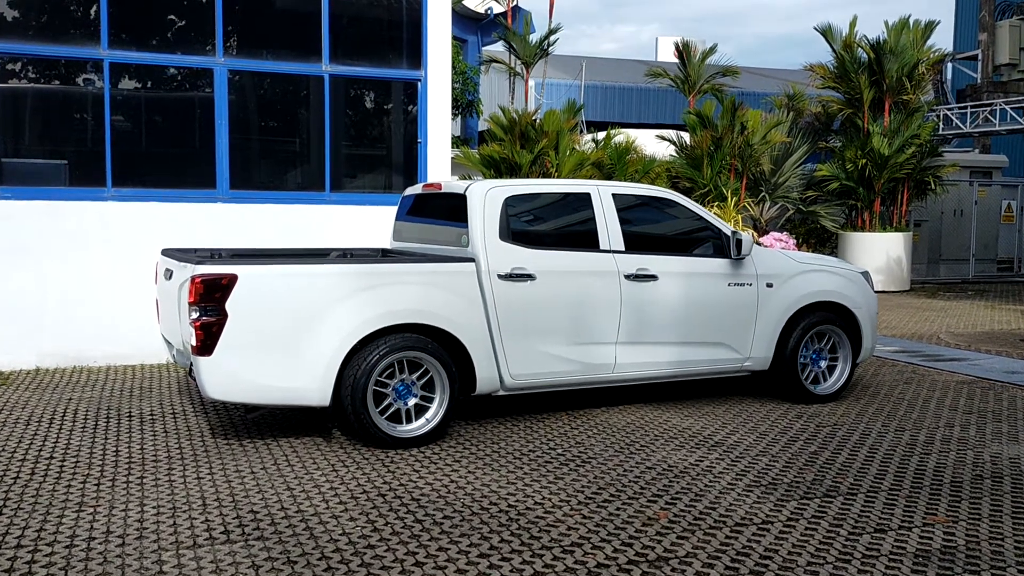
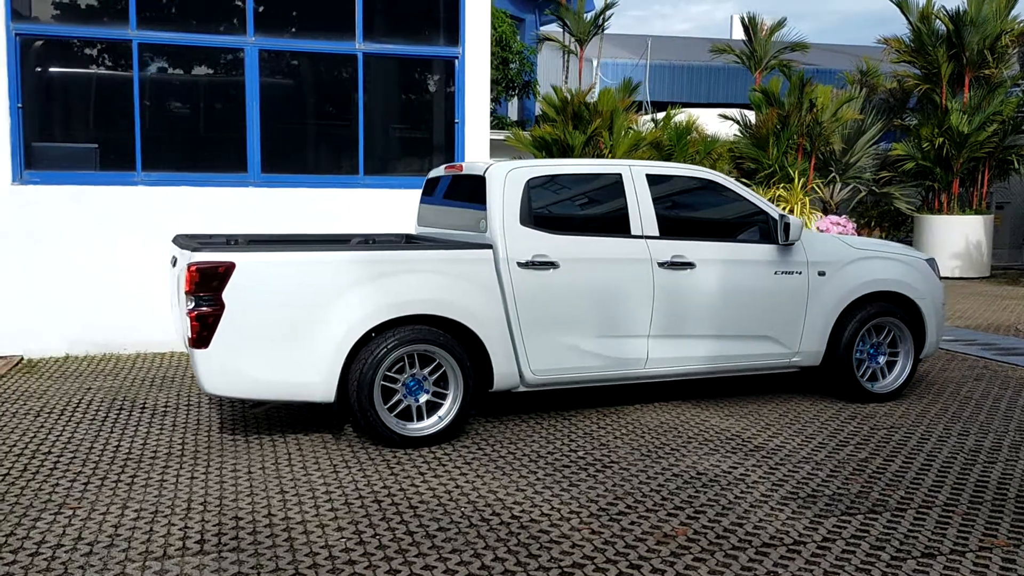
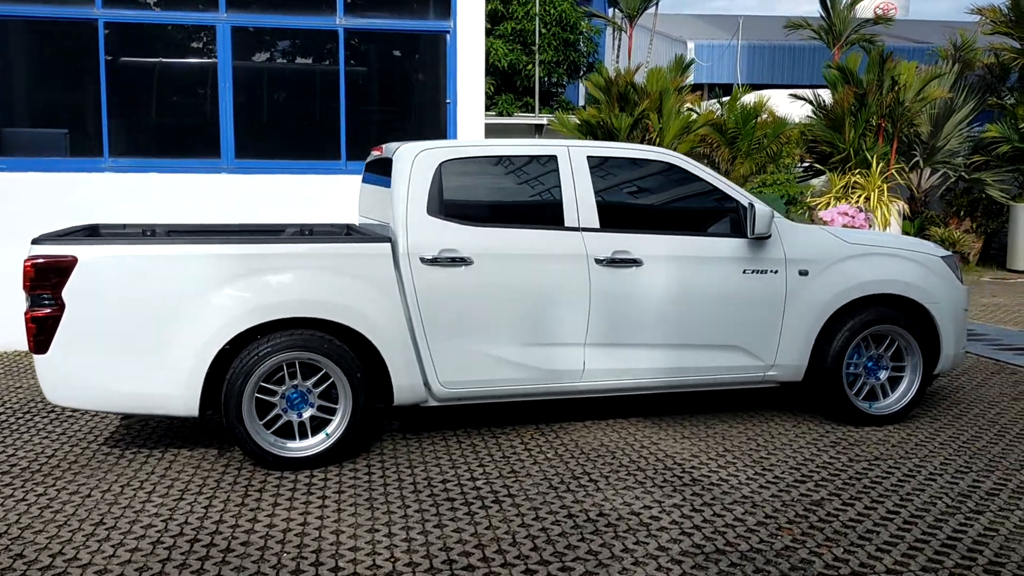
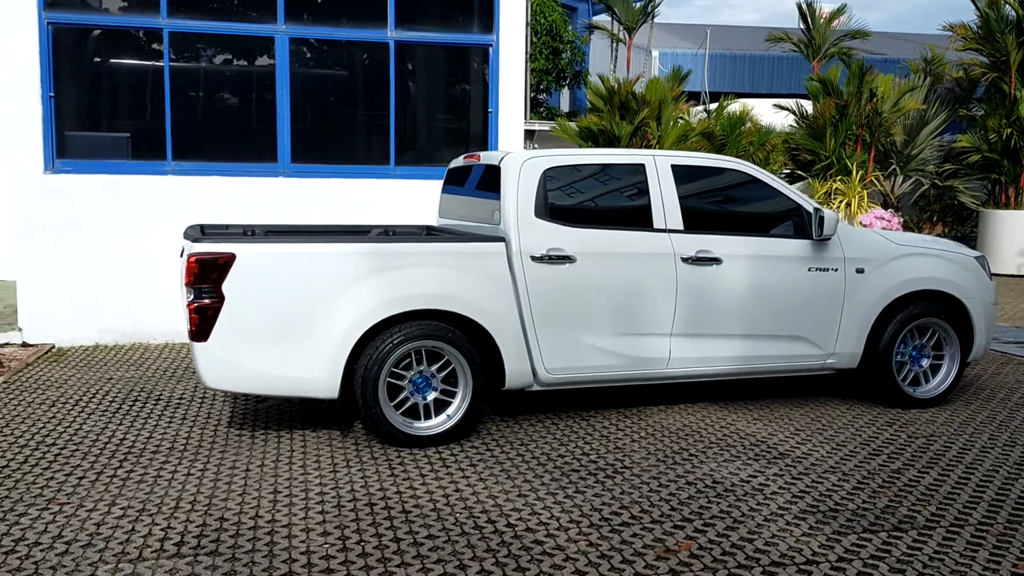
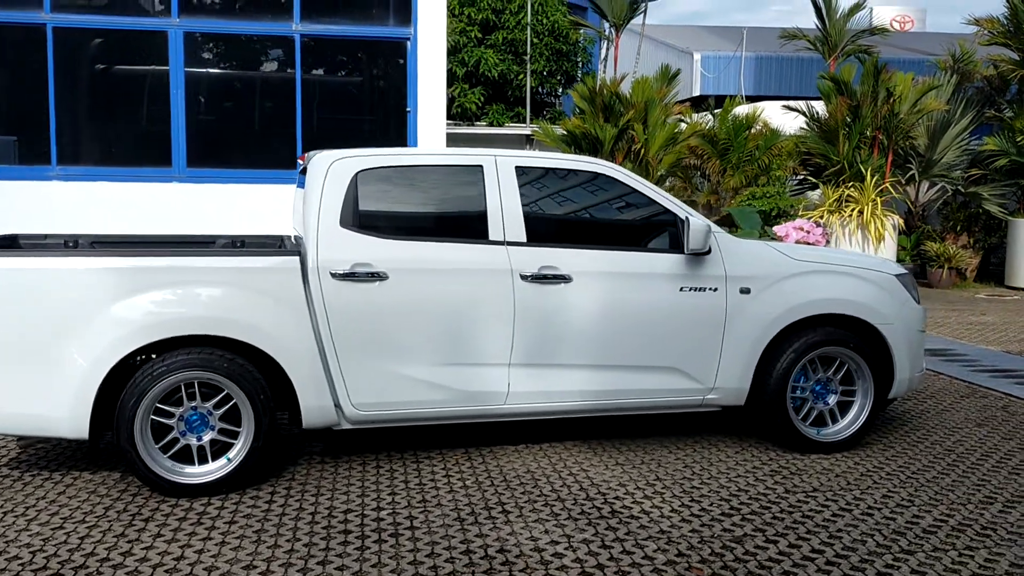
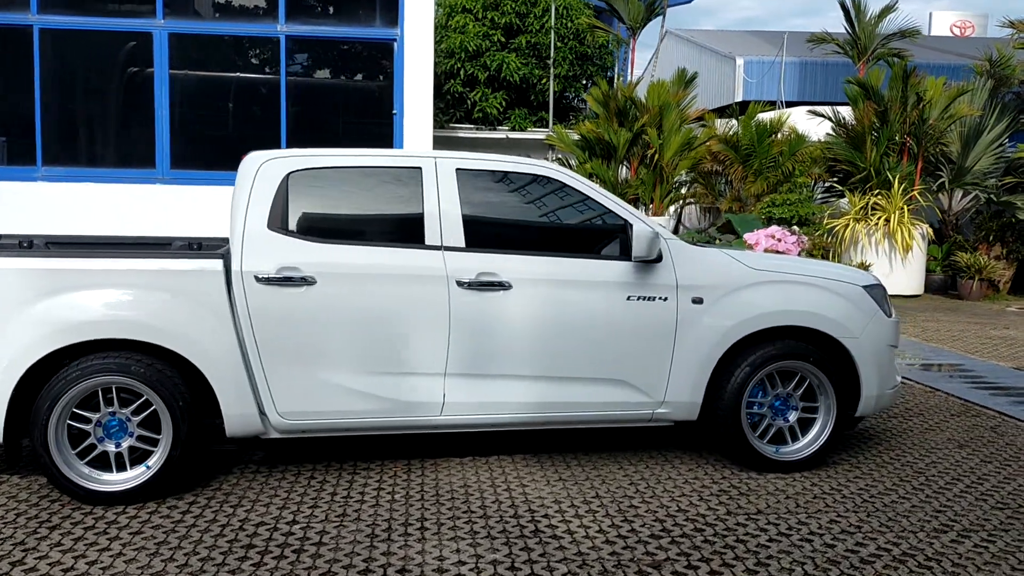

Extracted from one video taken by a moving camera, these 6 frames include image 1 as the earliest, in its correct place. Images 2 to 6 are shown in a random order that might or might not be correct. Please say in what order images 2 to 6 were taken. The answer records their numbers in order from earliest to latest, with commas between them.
2, 4, 3, 5, 6
